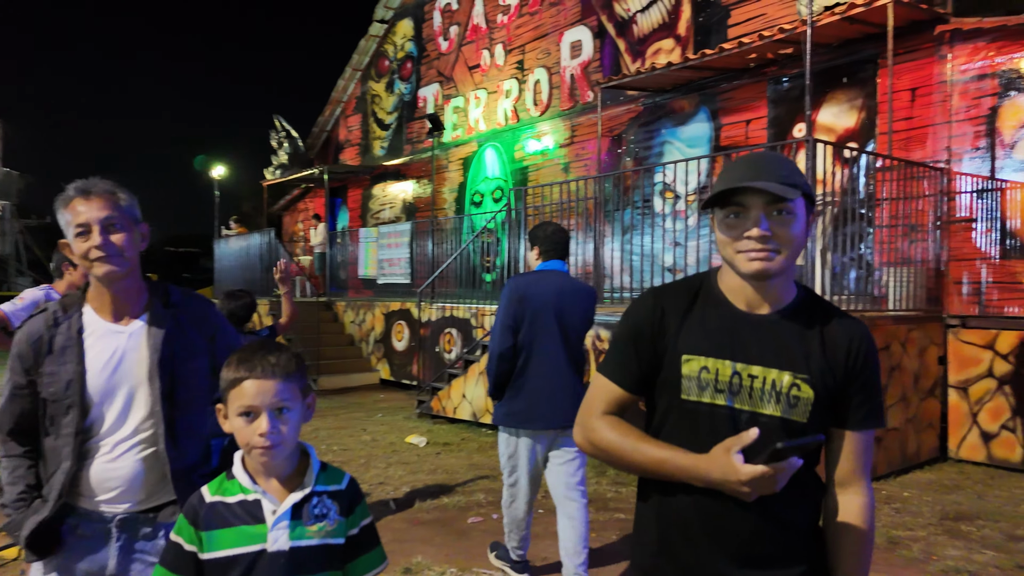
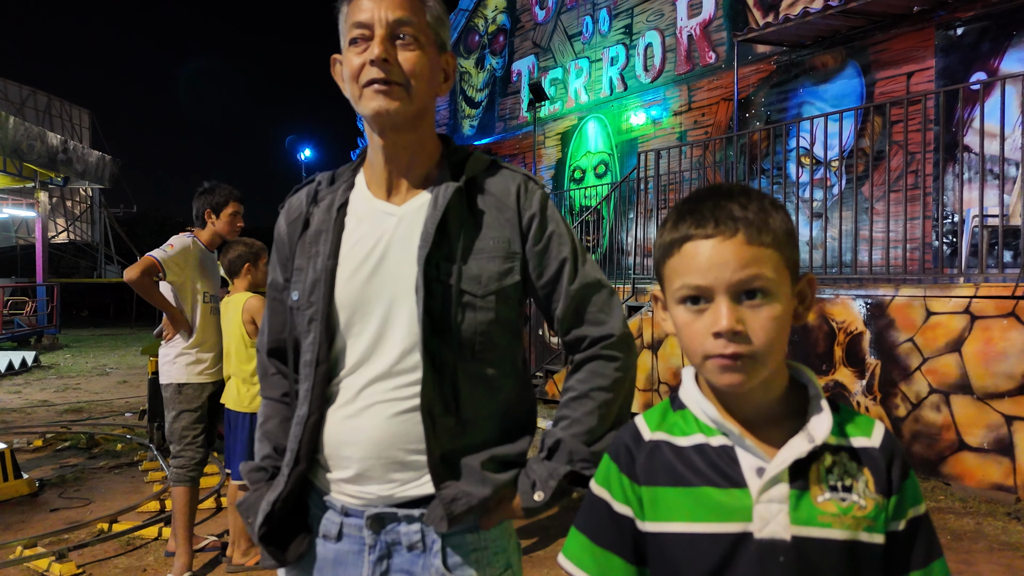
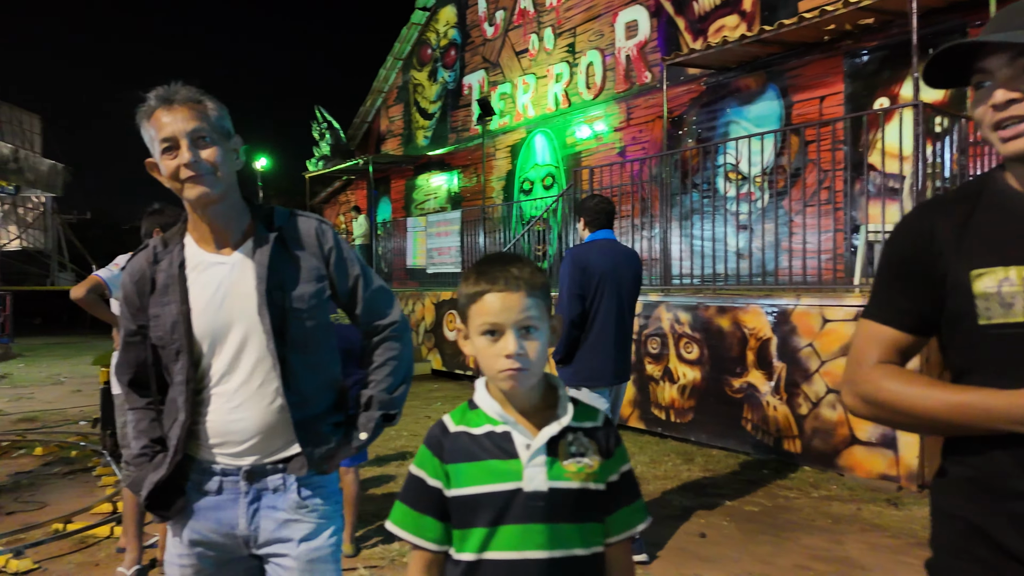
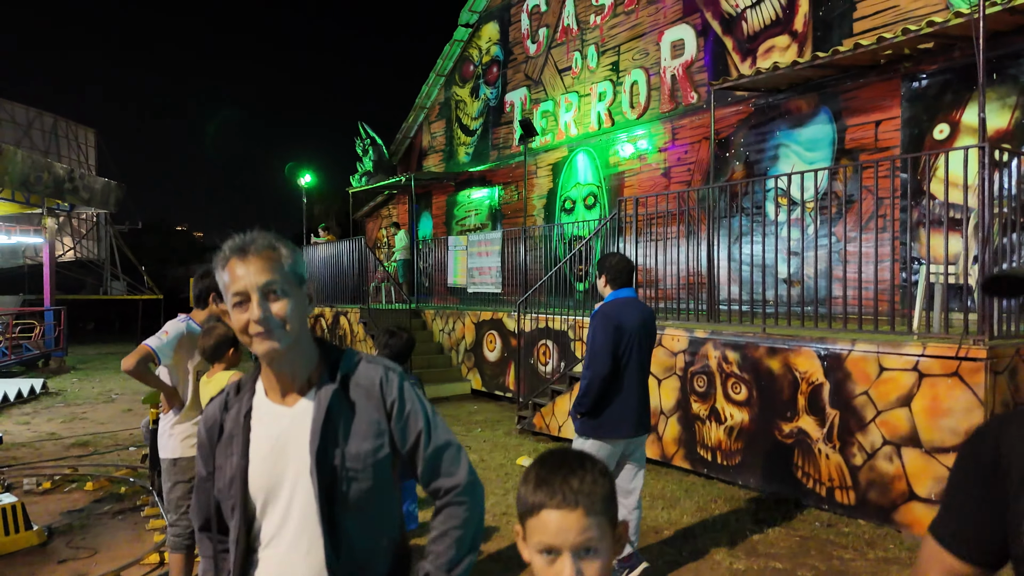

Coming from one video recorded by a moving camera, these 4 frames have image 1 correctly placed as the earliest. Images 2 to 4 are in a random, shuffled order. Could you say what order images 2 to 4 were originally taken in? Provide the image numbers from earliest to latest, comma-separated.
3, 4, 2
